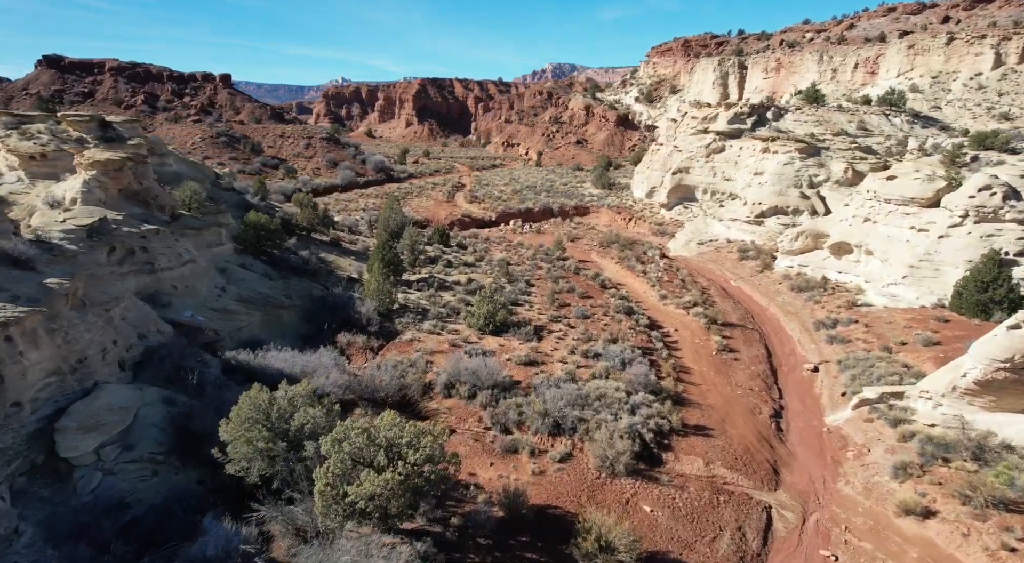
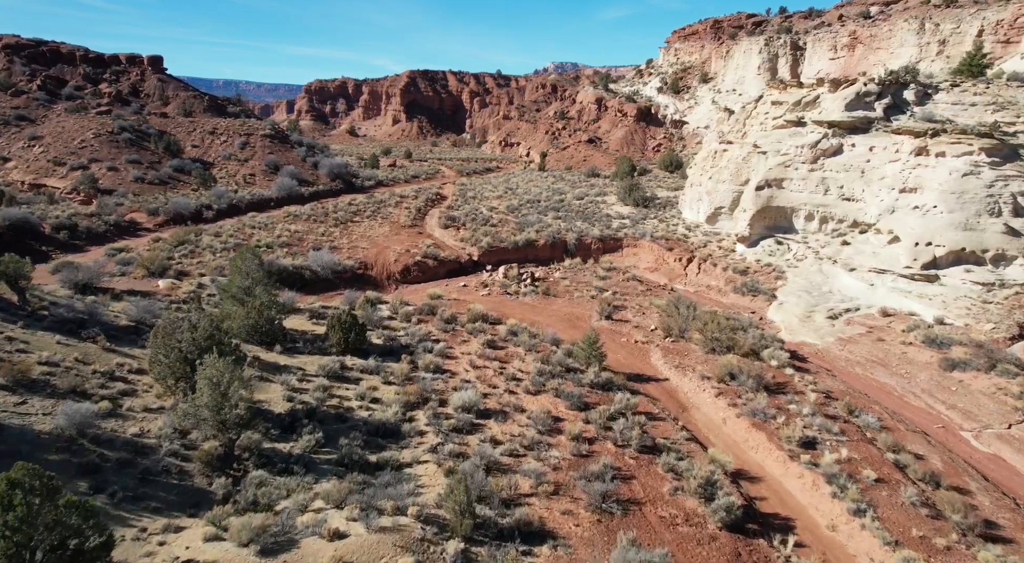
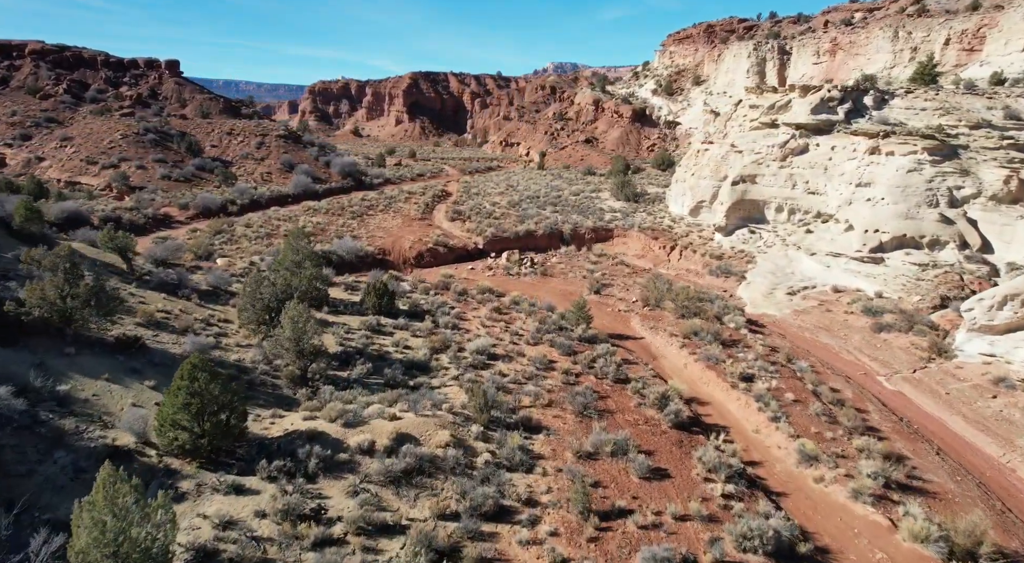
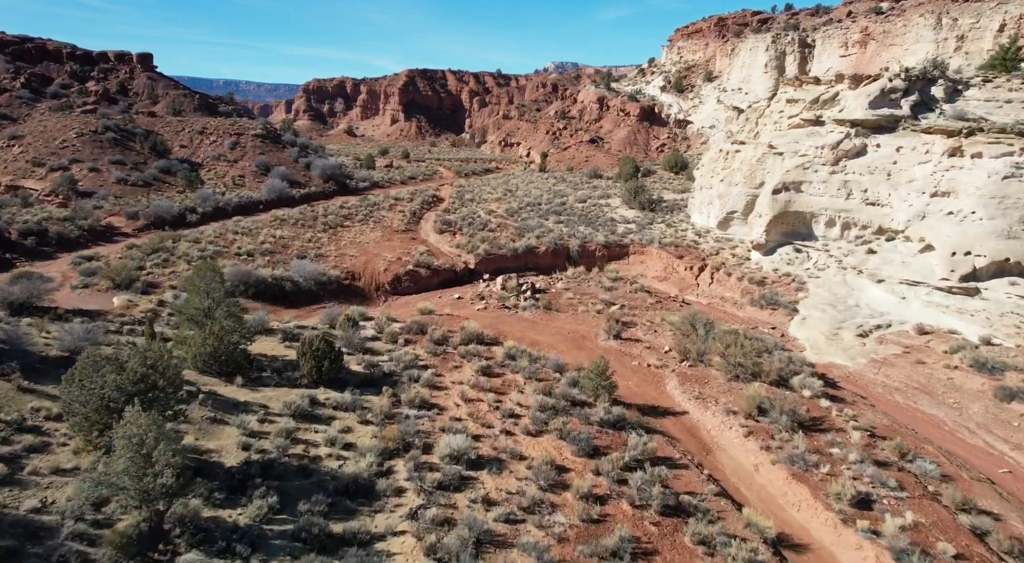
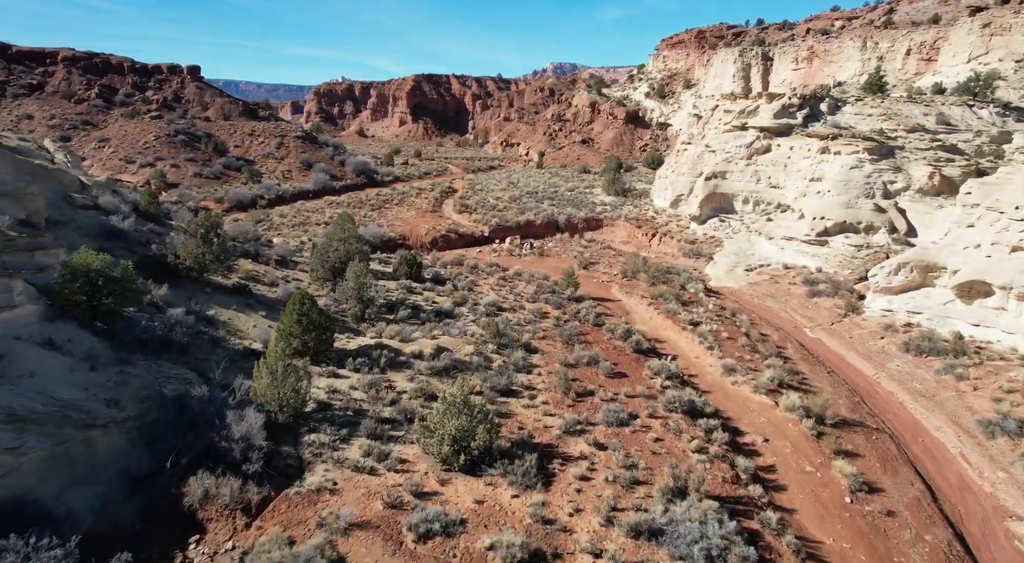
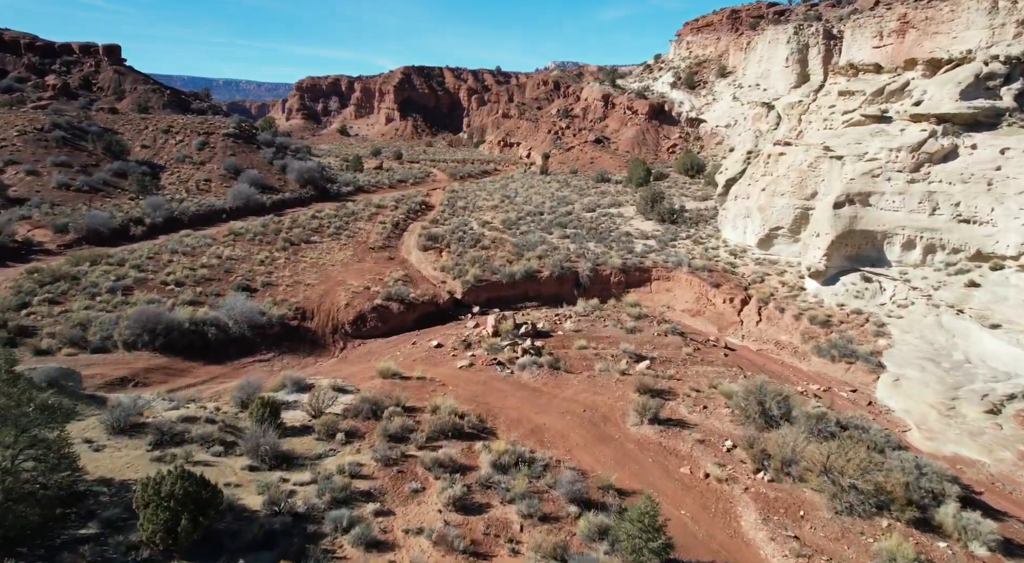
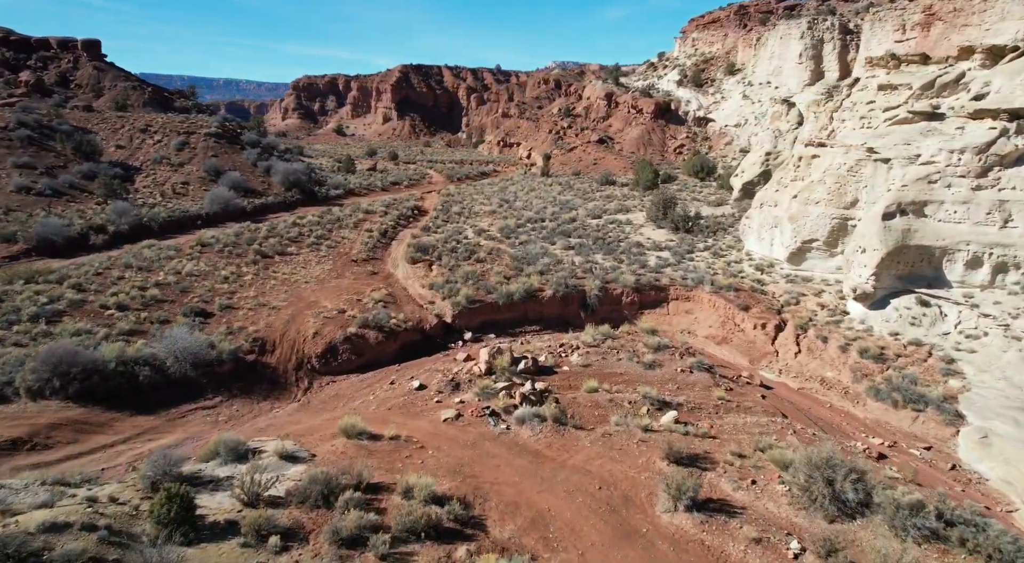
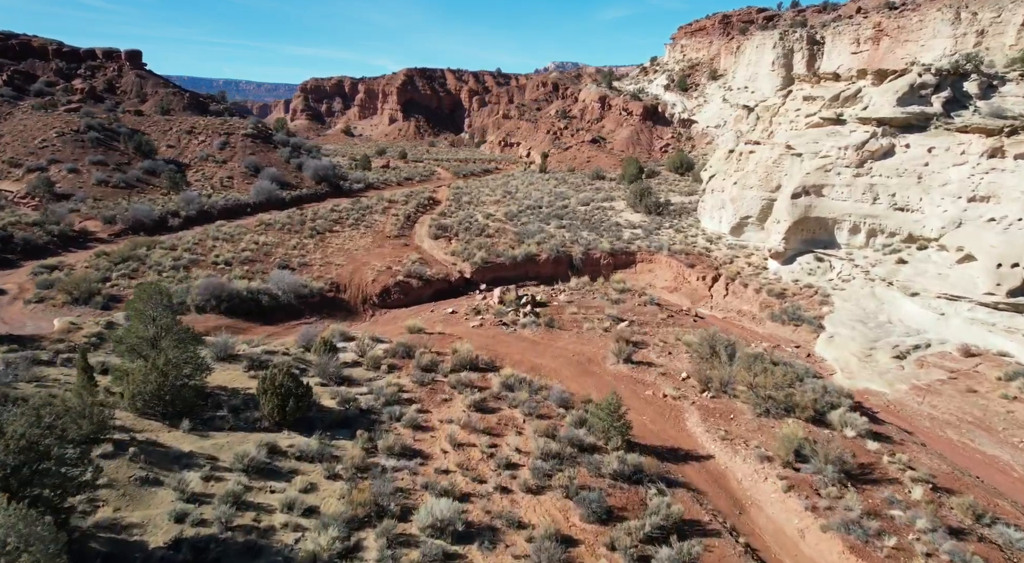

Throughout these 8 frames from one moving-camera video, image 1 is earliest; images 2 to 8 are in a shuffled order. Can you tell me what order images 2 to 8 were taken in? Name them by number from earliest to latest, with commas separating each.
5, 3, 2, 4, 8, 6, 7
